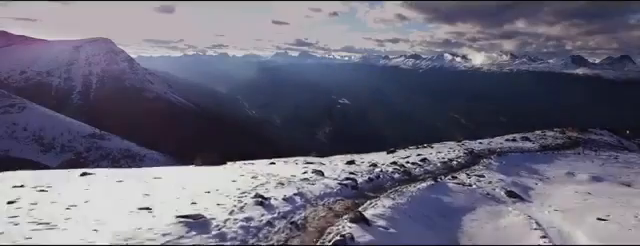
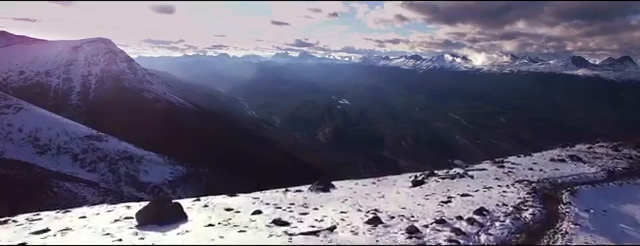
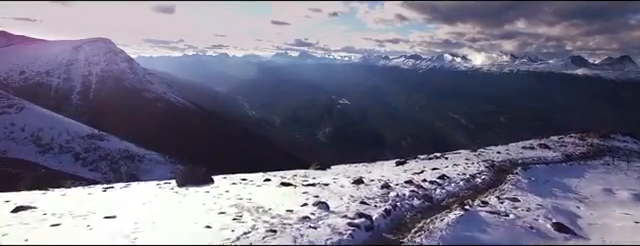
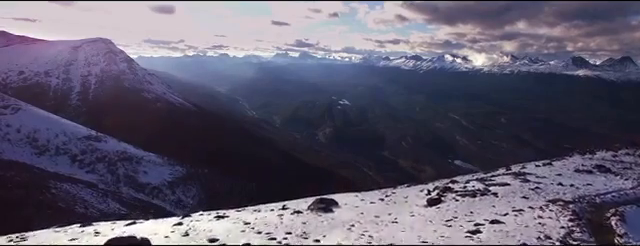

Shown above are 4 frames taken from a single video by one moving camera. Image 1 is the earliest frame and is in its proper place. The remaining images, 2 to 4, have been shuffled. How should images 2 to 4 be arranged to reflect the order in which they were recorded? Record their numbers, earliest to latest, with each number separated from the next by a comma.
3, 2, 4
